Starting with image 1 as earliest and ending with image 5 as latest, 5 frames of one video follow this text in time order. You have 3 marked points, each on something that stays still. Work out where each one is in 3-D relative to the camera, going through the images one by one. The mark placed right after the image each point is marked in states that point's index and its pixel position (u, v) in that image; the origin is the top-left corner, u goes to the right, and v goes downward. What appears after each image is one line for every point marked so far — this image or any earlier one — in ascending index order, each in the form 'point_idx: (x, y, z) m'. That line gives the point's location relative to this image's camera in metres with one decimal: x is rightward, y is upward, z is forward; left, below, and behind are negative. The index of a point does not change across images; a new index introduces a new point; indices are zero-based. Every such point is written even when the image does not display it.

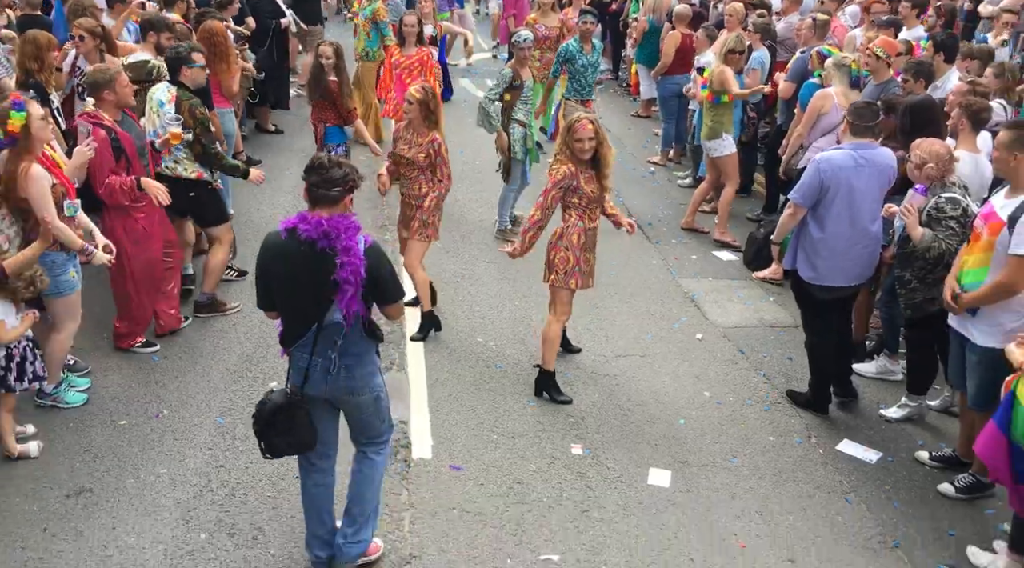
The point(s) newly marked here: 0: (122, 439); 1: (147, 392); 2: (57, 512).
0: (-2.2, -0.8, +5.2) m
1: (-2.2, -0.6, +5.8) m
2: (-2.2, -1.1, +4.6) m
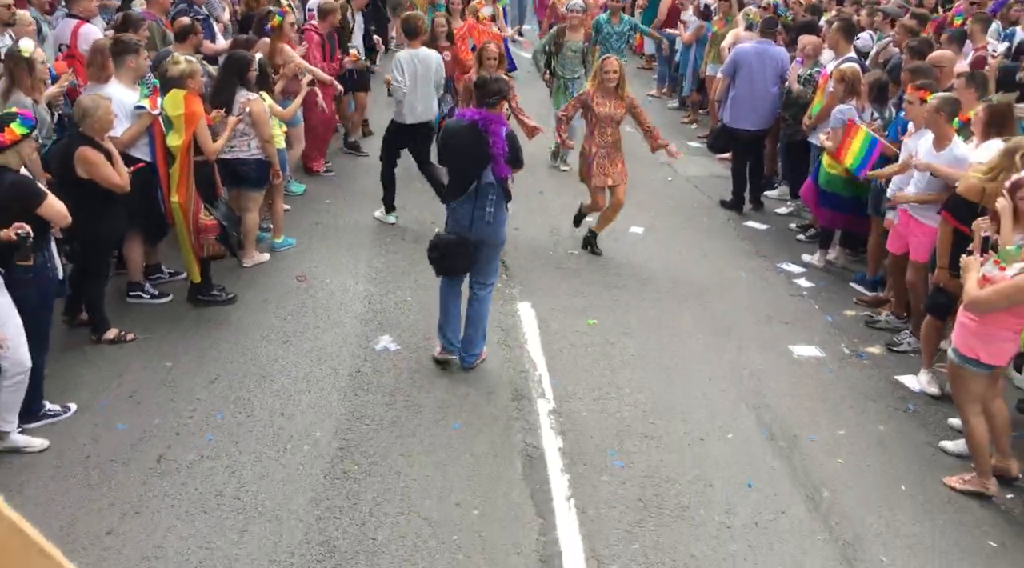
0: (-1.8, +0.7, +9.2) m
1: (-1.8, +0.9, +9.7) m
2: (-1.8, +0.5, +8.6) m
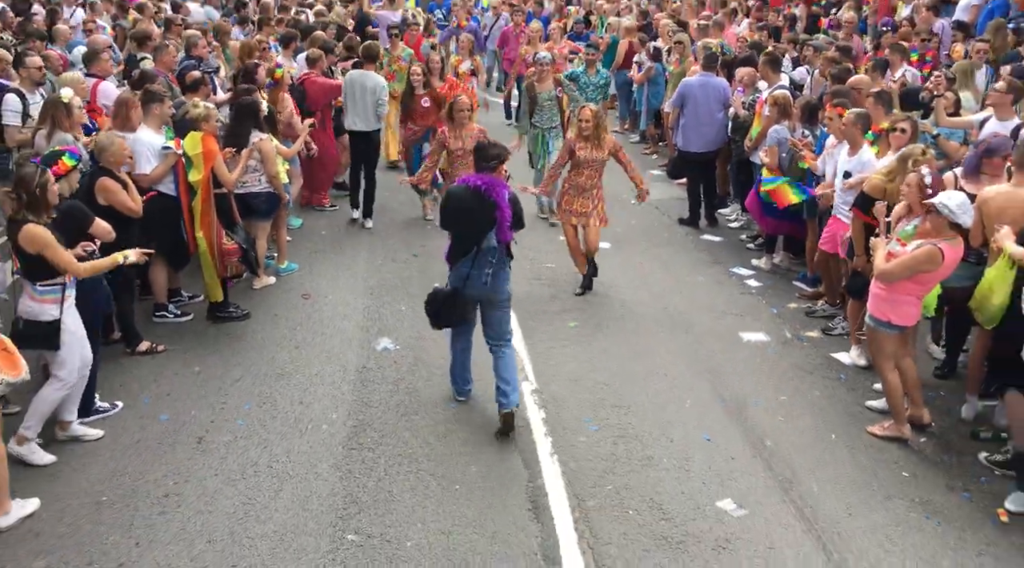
0: (-2.0, +0.5, +10.1) m
1: (-2.1, +0.7, +10.7) m
2: (-2.0, +0.3, +9.5) m
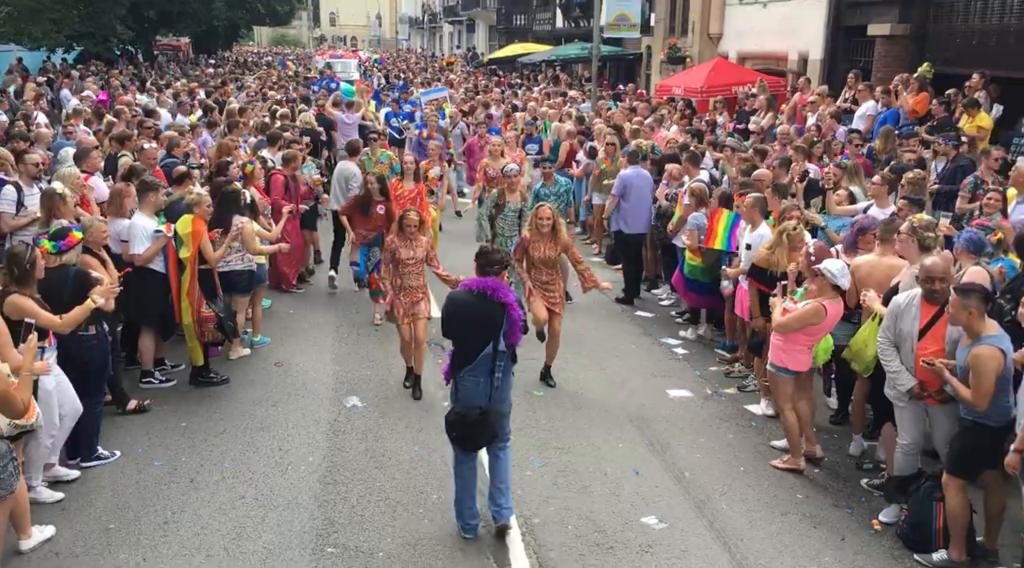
0: (-2.5, -0.4, +11.1) m
1: (-2.6, -0.2, +11.6) m
2: (-2.6, -0.5, +10.4) m
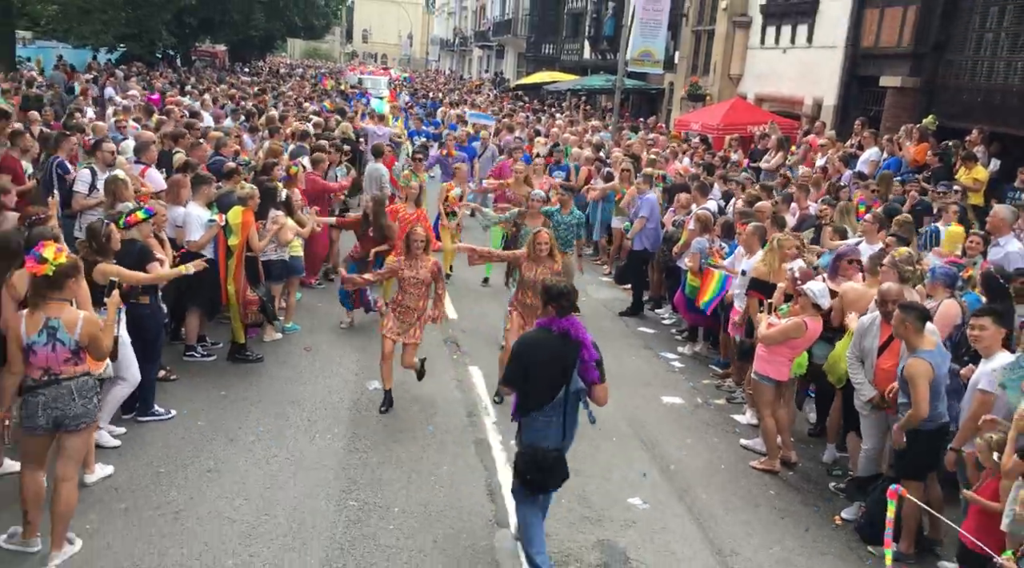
0: (-2.4, -0.3, +11.9) m
1: (-2.5, -0.2, +12.5) m
2: (-2.4, -0.4, +11.2) m
